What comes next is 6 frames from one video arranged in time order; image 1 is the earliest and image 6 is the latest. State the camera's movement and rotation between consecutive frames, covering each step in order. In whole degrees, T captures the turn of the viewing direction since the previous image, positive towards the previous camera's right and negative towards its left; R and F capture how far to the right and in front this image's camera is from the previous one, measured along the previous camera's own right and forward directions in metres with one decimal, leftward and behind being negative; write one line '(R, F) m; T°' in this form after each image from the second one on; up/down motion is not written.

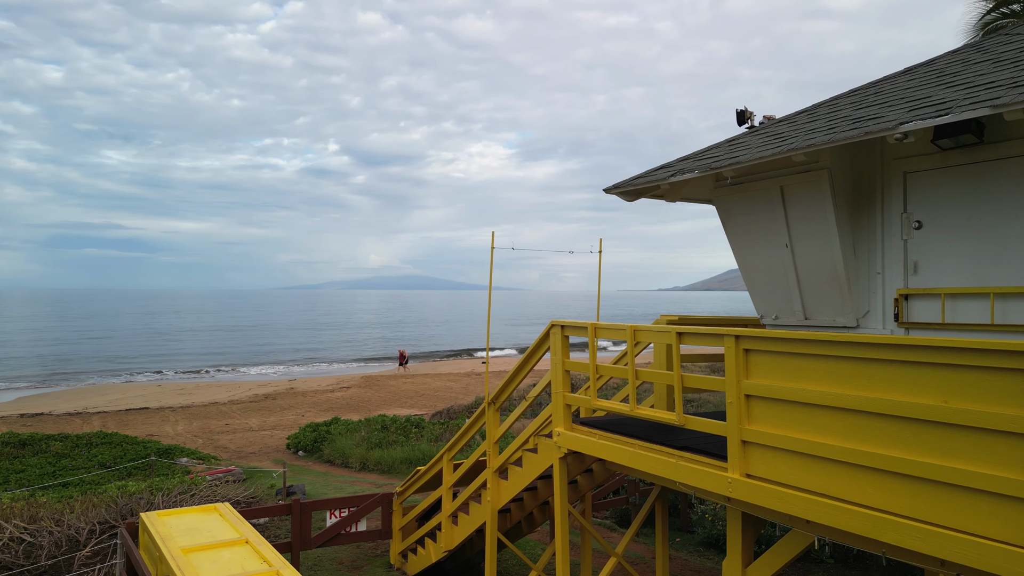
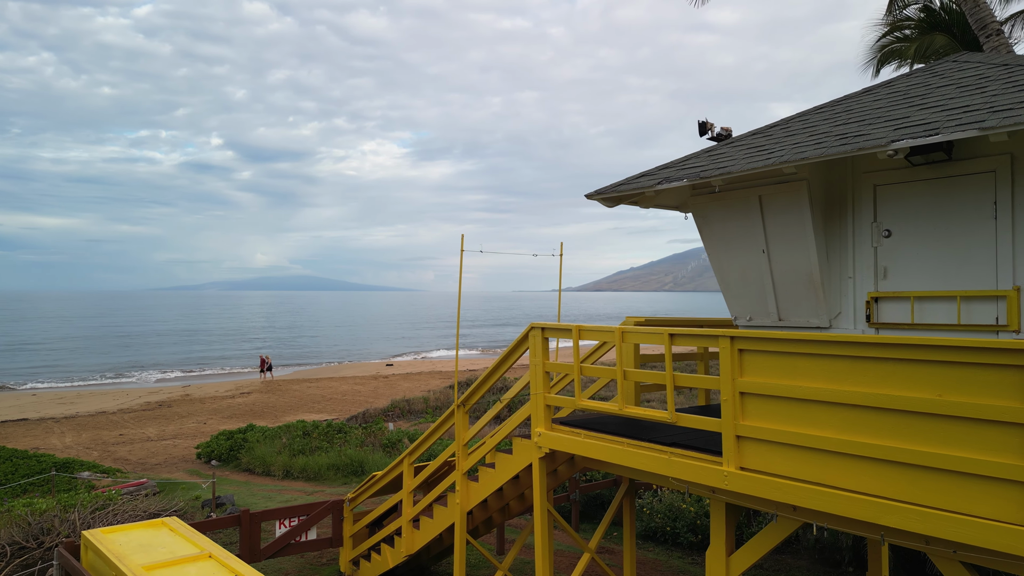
(-0.6, 0.0) m; +8°
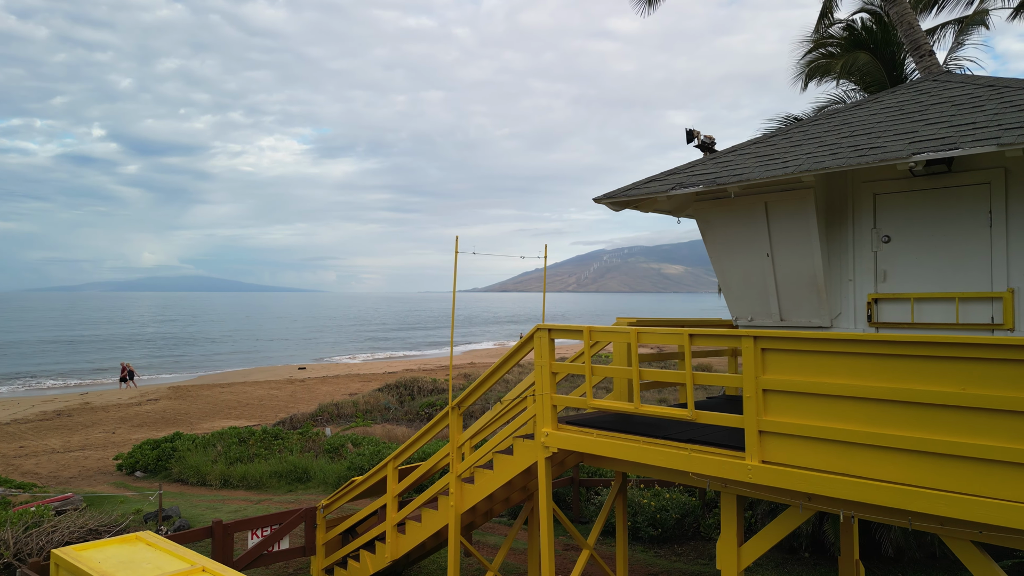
(-0.8, 0.0) m; +7°
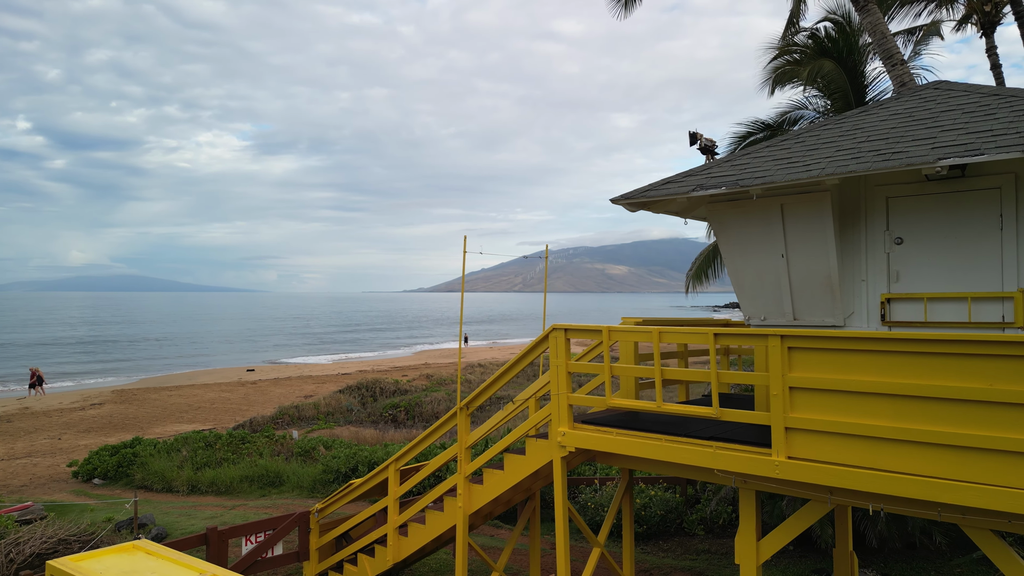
(-0.5, 0.0) m; +4°
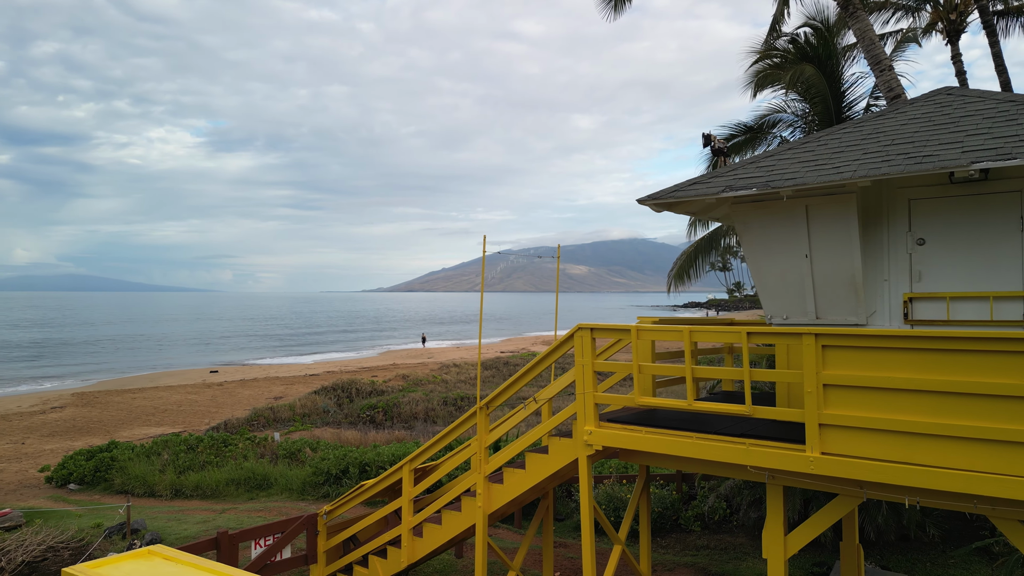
(-0.5, 0.0) m; +3°
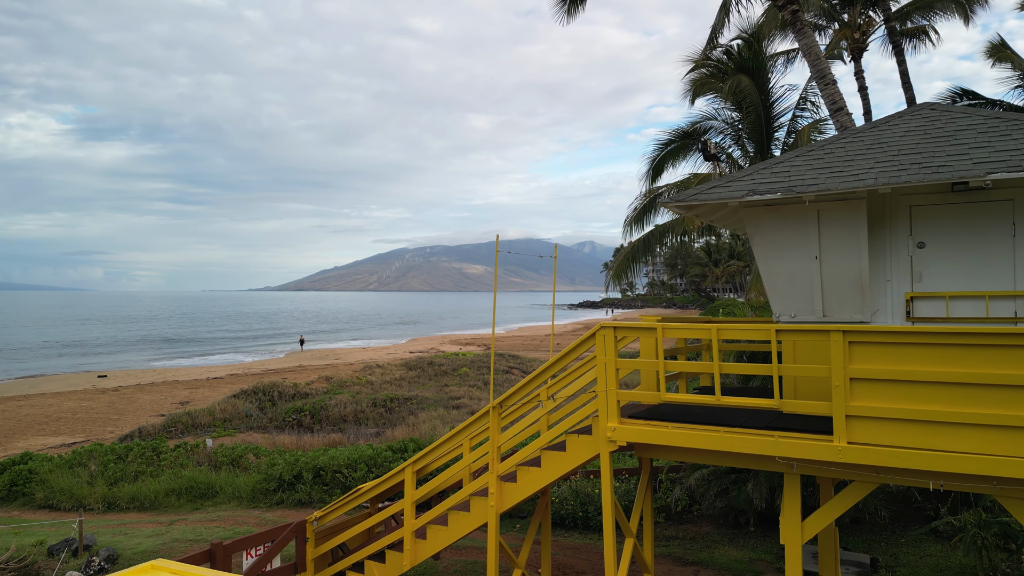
(-1.0, 0.0) m; +8°
